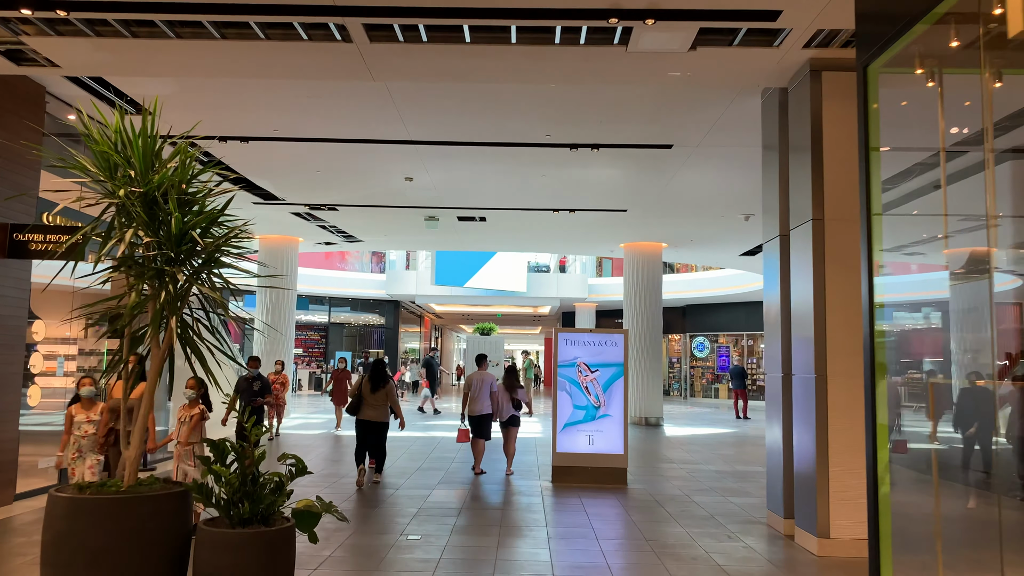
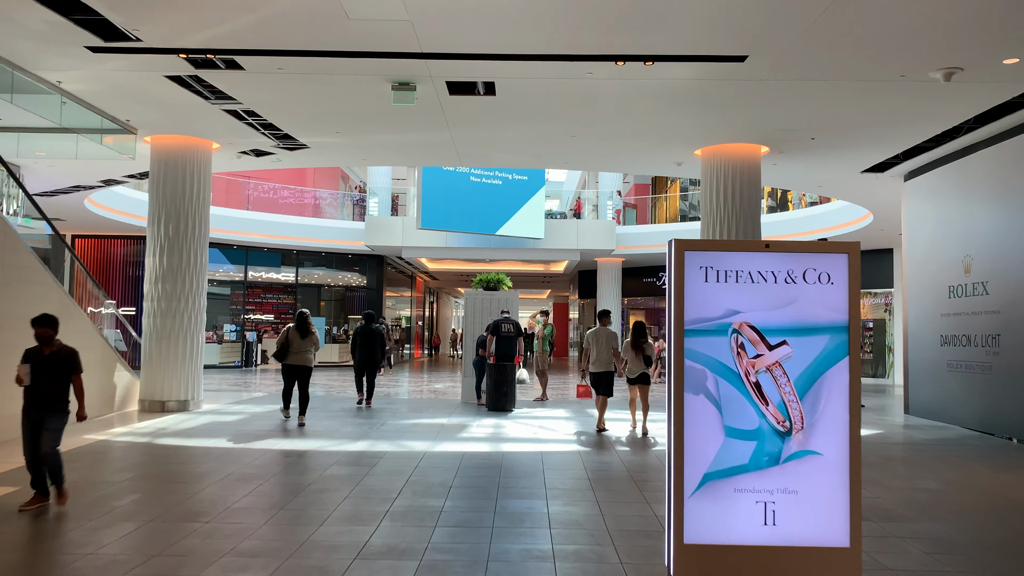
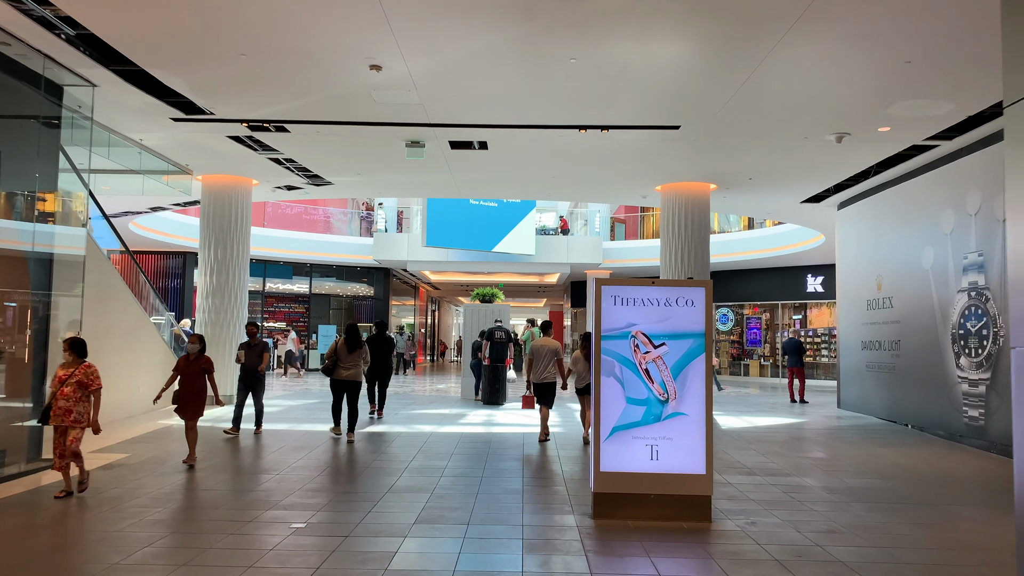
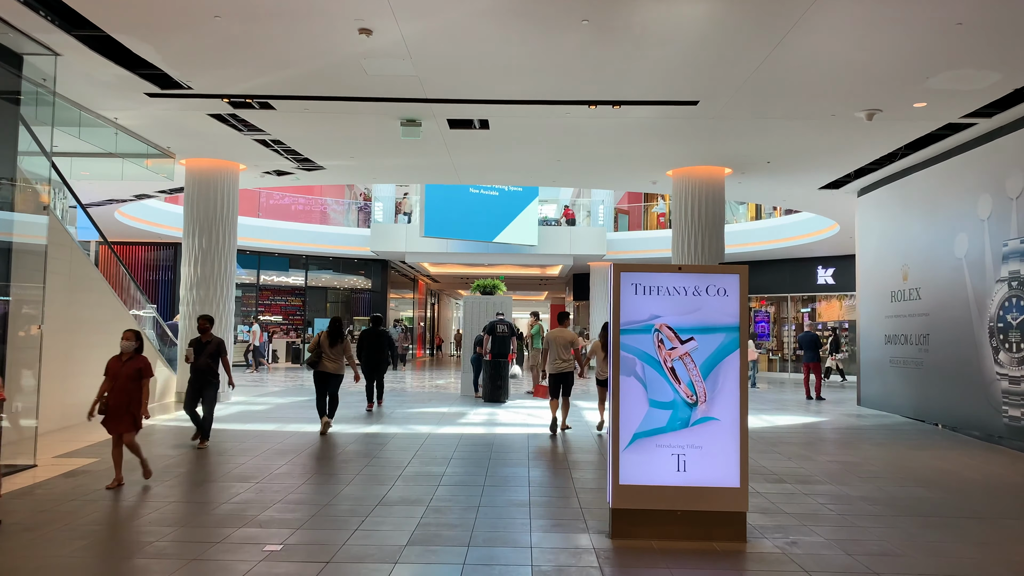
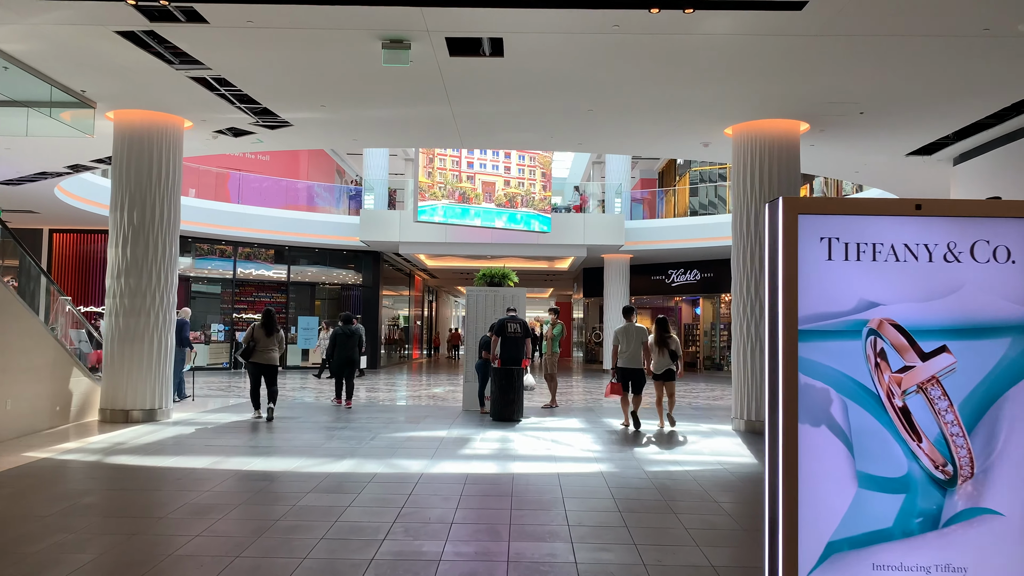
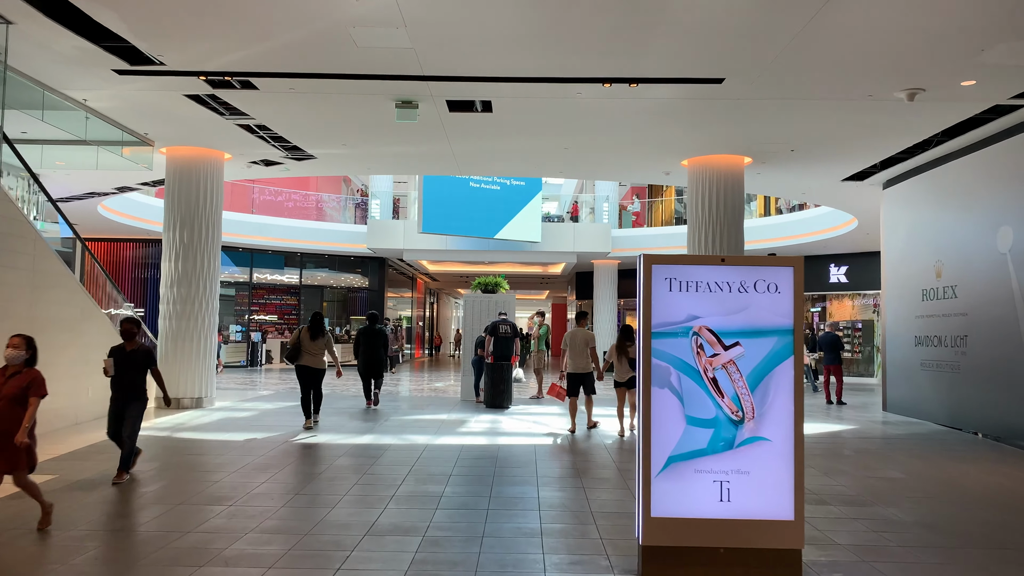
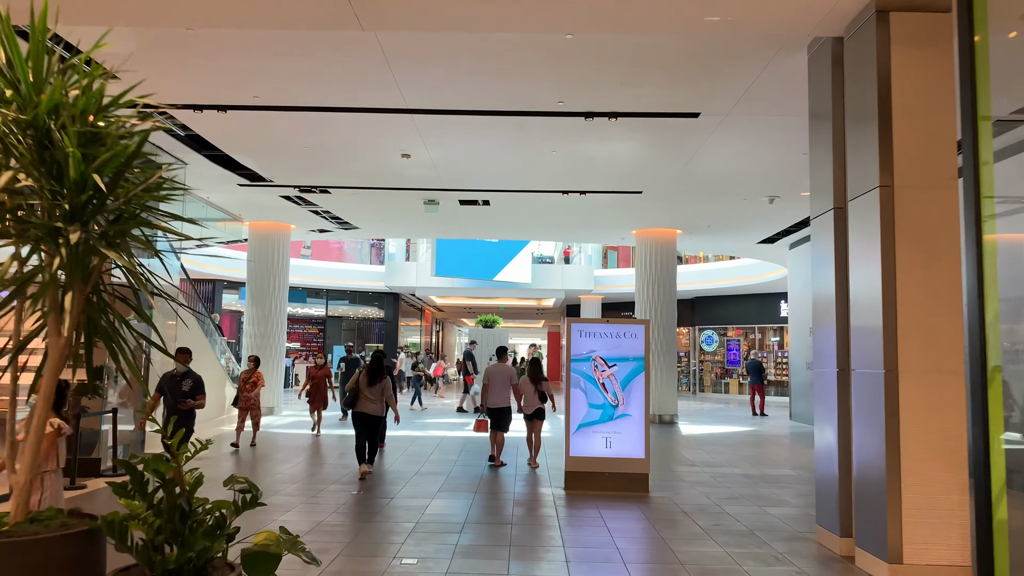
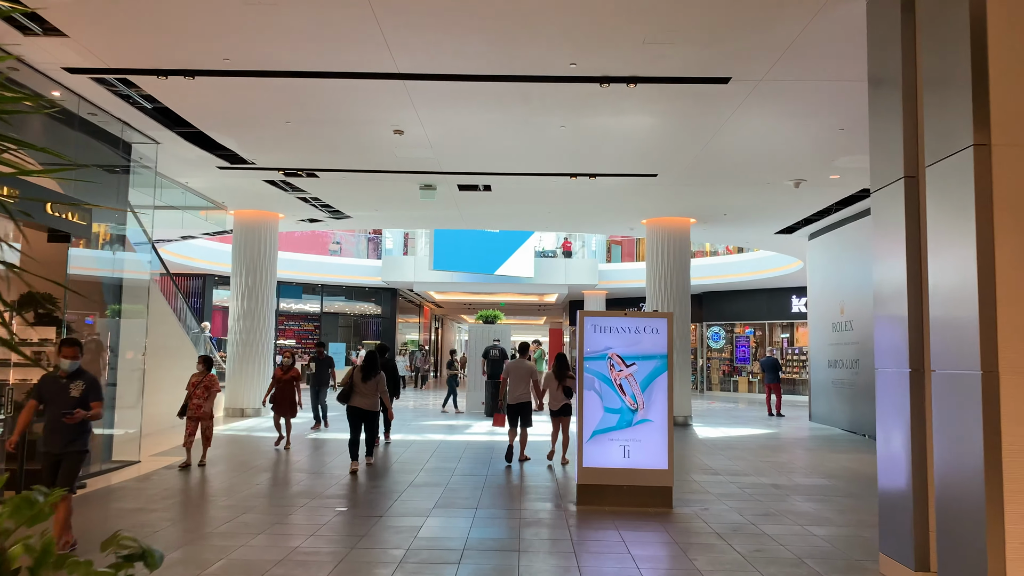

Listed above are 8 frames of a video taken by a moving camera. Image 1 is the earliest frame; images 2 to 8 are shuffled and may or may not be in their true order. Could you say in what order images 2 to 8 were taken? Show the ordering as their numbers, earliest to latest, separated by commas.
7, 8, 3, 4, 6, 2, 5
